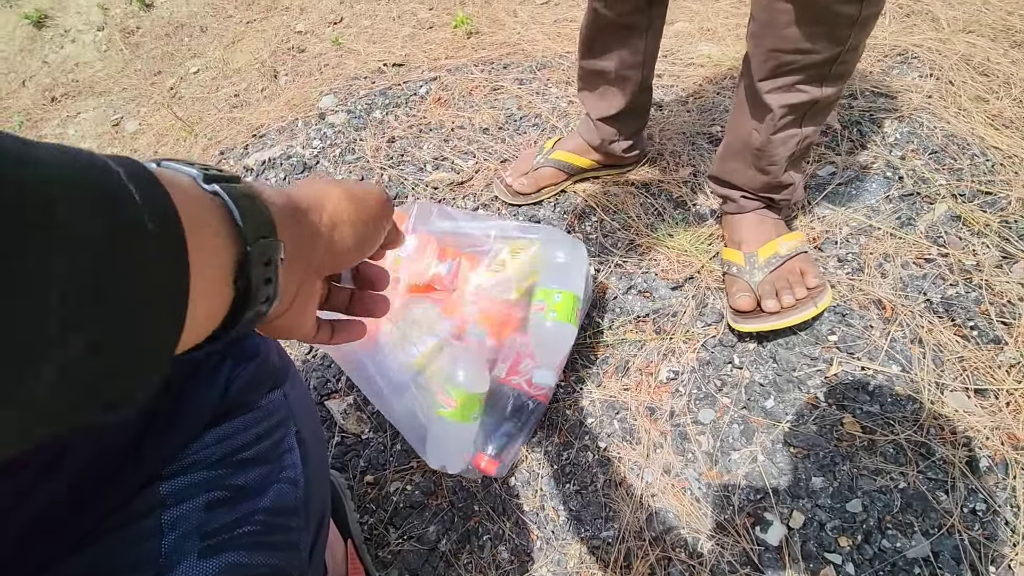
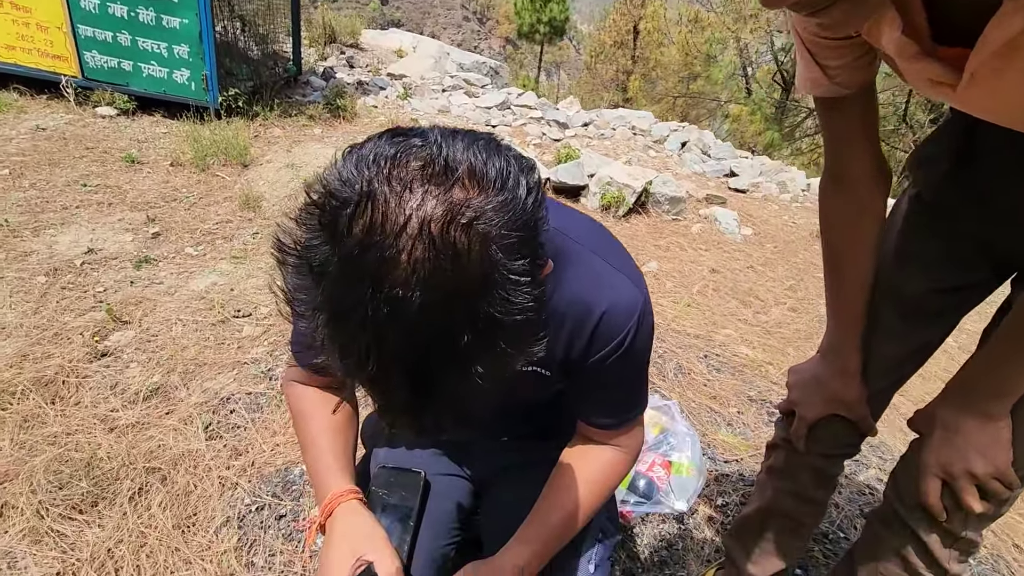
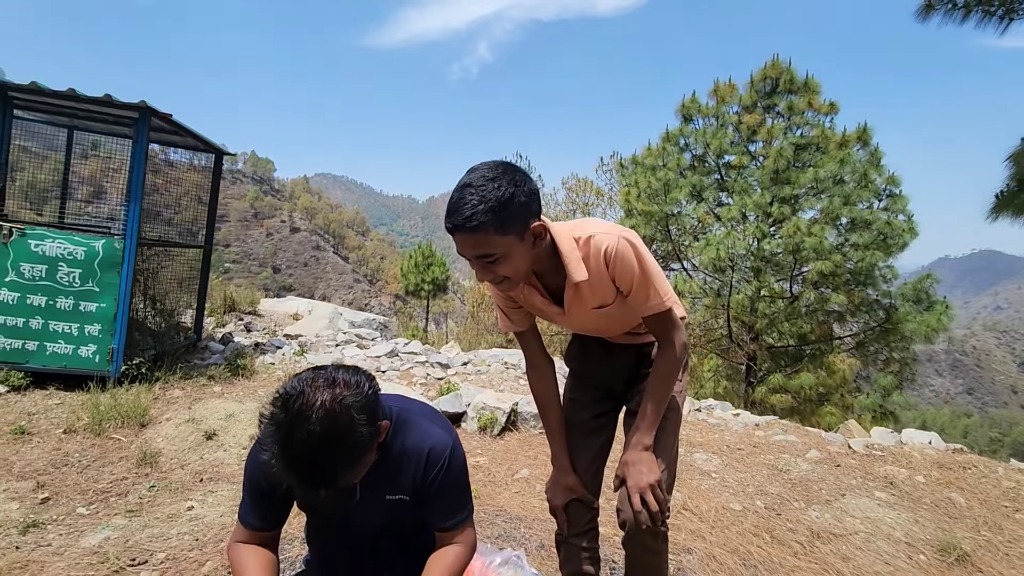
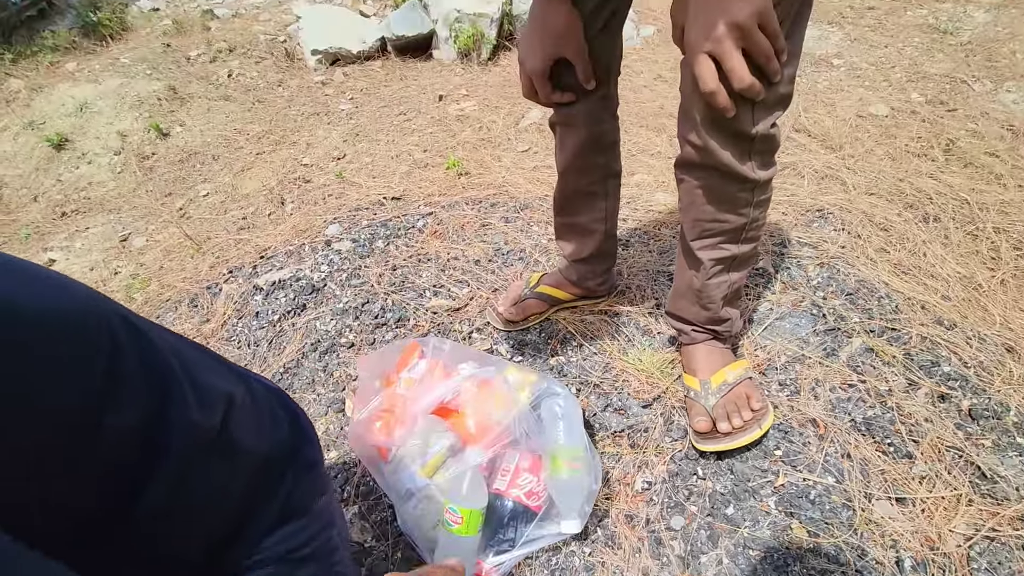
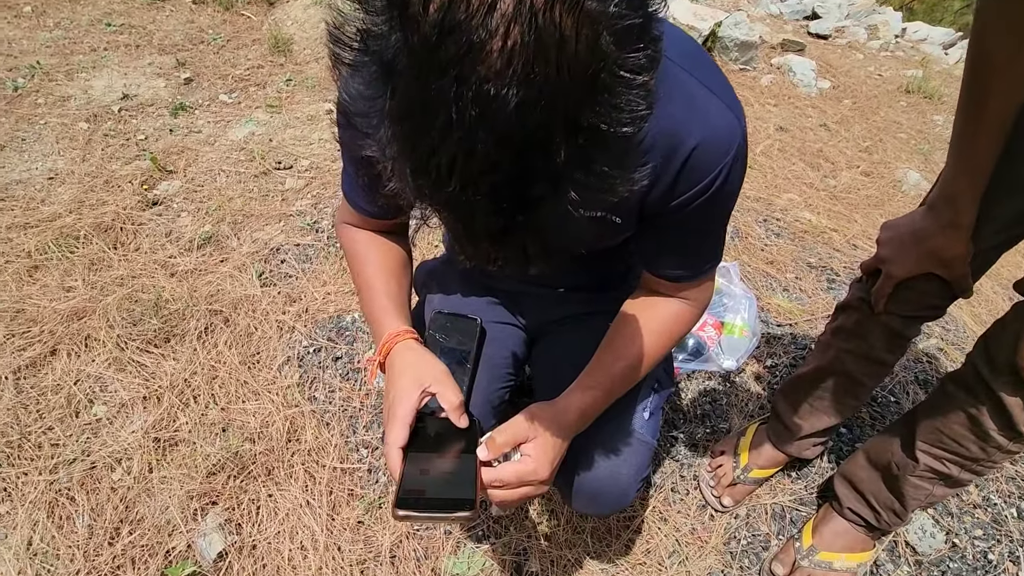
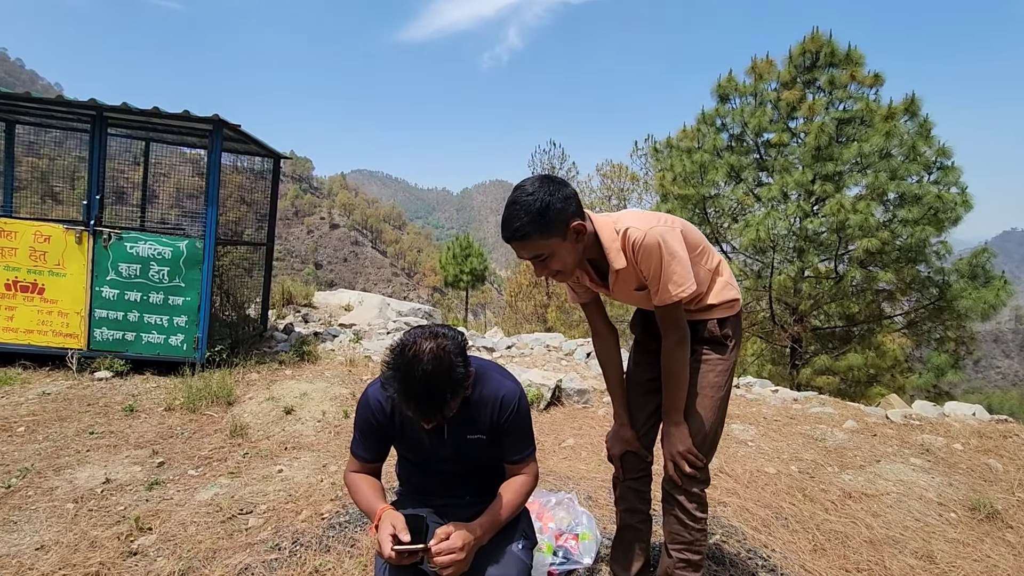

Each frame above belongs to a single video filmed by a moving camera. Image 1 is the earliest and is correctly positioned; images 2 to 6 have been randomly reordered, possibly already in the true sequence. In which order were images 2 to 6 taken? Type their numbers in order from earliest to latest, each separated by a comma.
4, 3, 6, 2, 5
